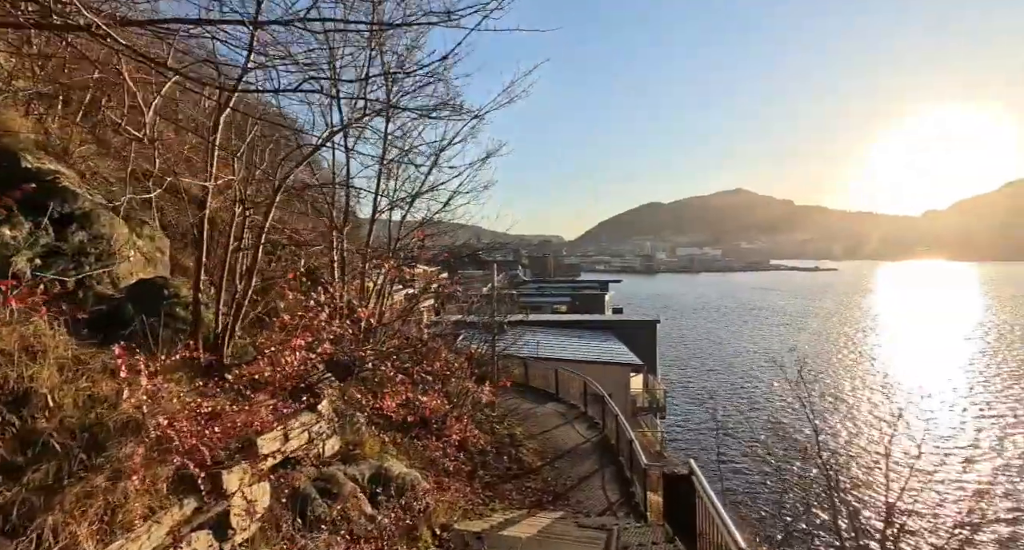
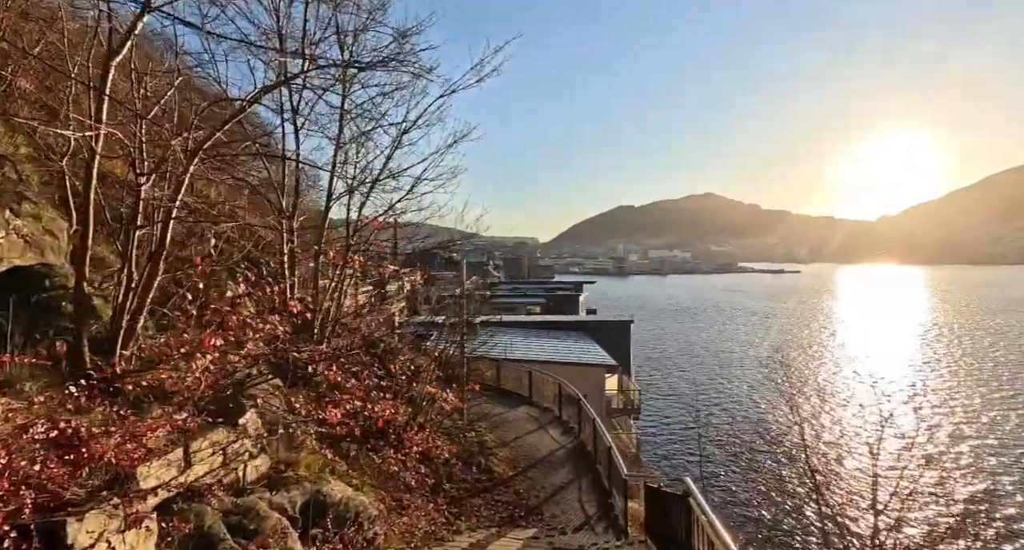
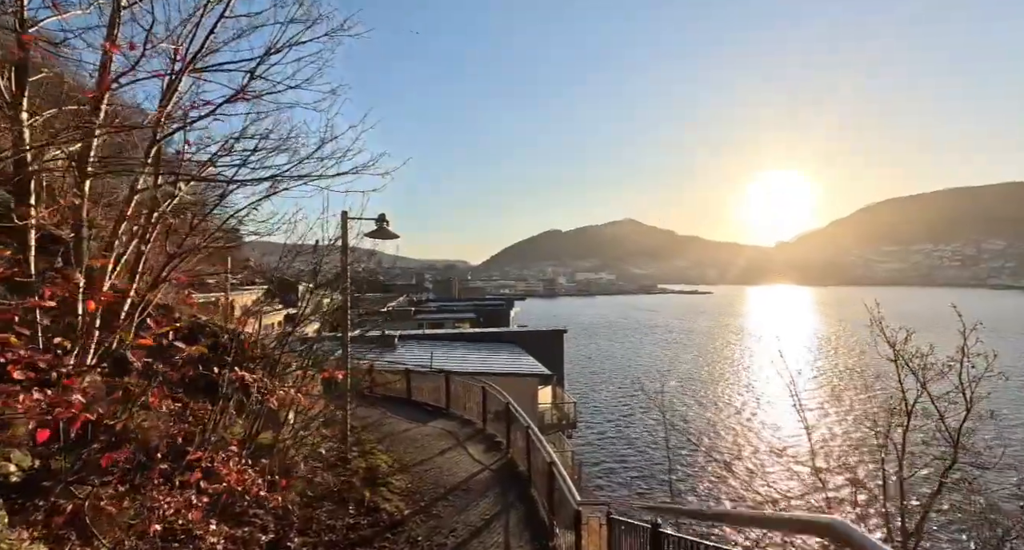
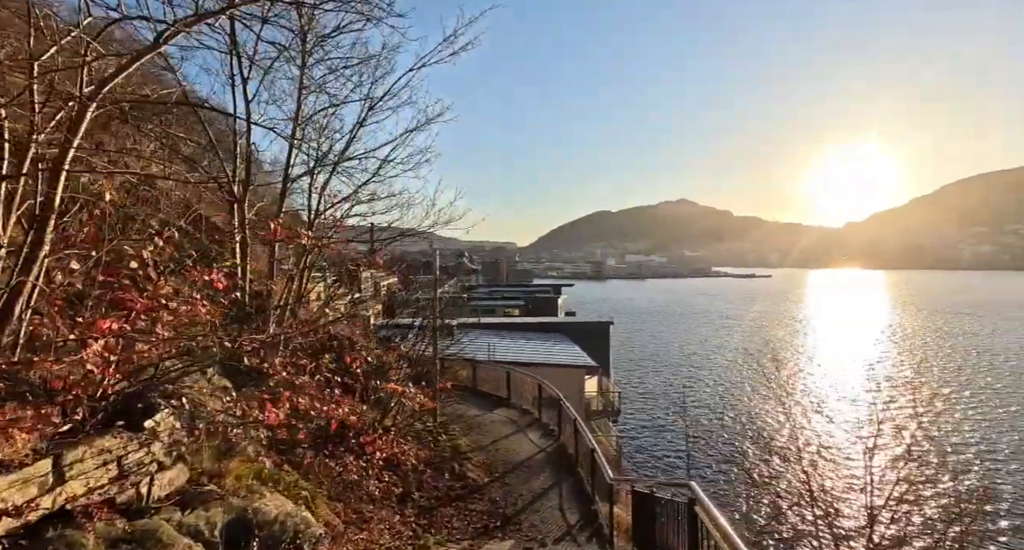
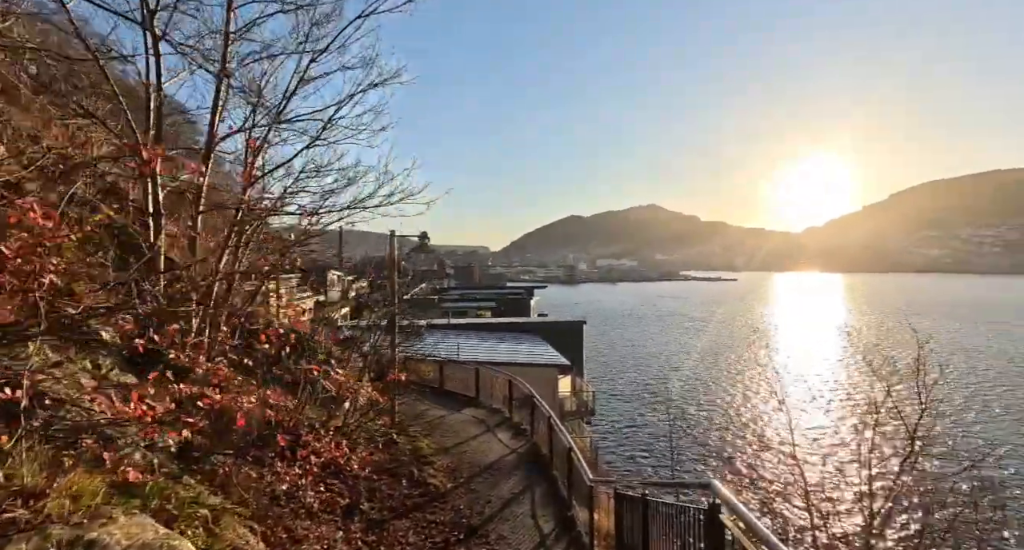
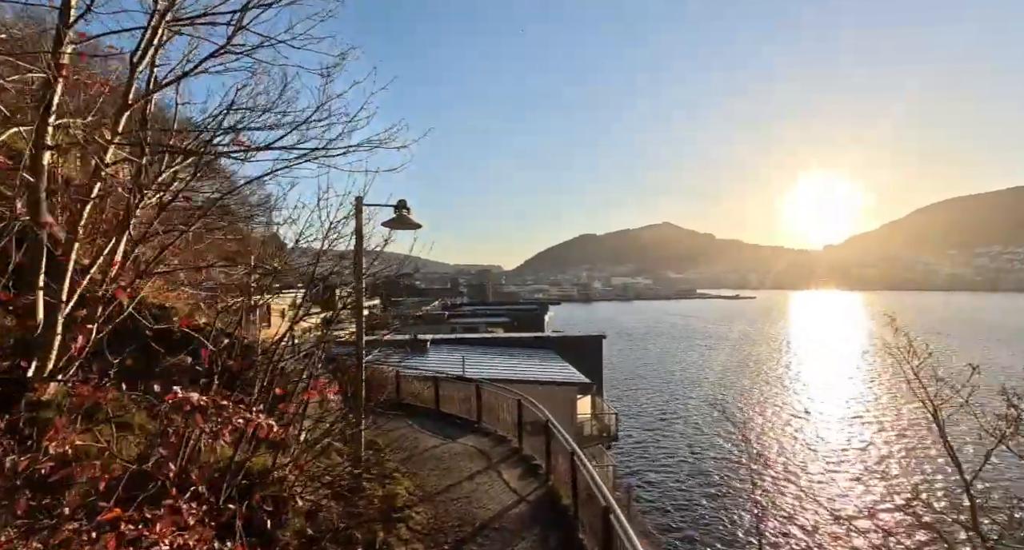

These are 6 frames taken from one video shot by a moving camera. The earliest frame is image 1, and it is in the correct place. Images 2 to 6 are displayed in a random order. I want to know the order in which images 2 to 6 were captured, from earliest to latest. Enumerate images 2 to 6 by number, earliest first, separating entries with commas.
2, 4, 5, 3, 6
